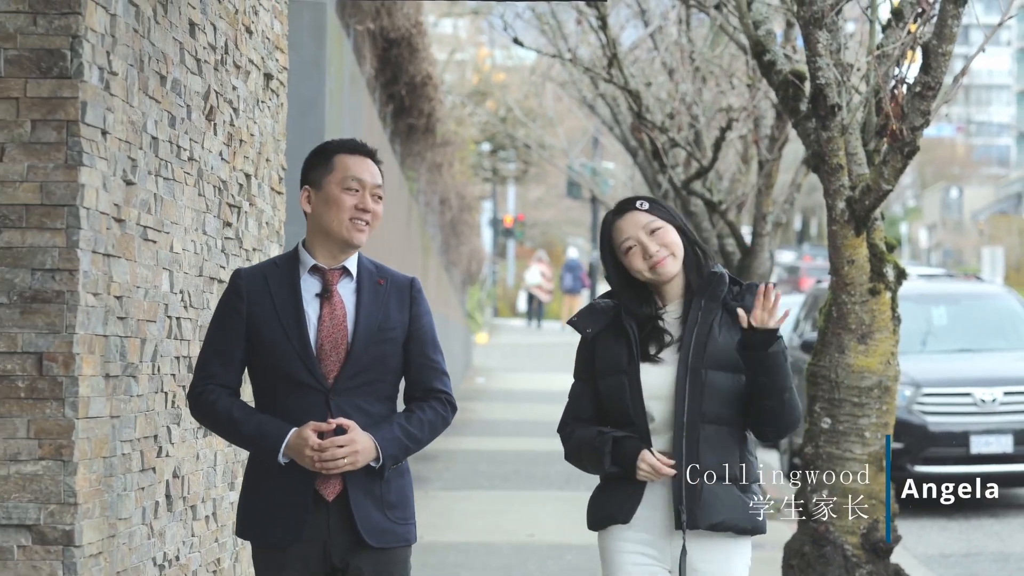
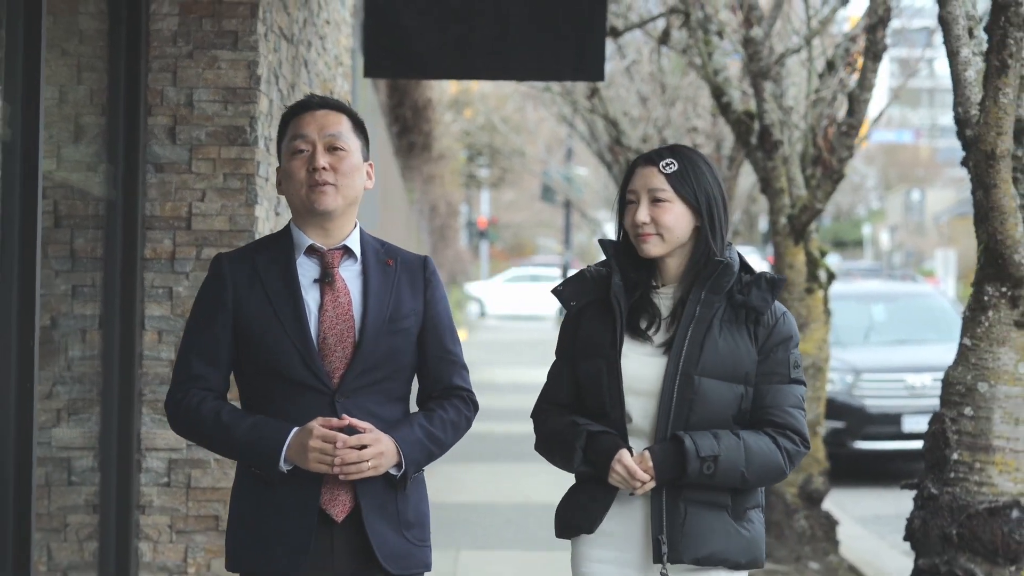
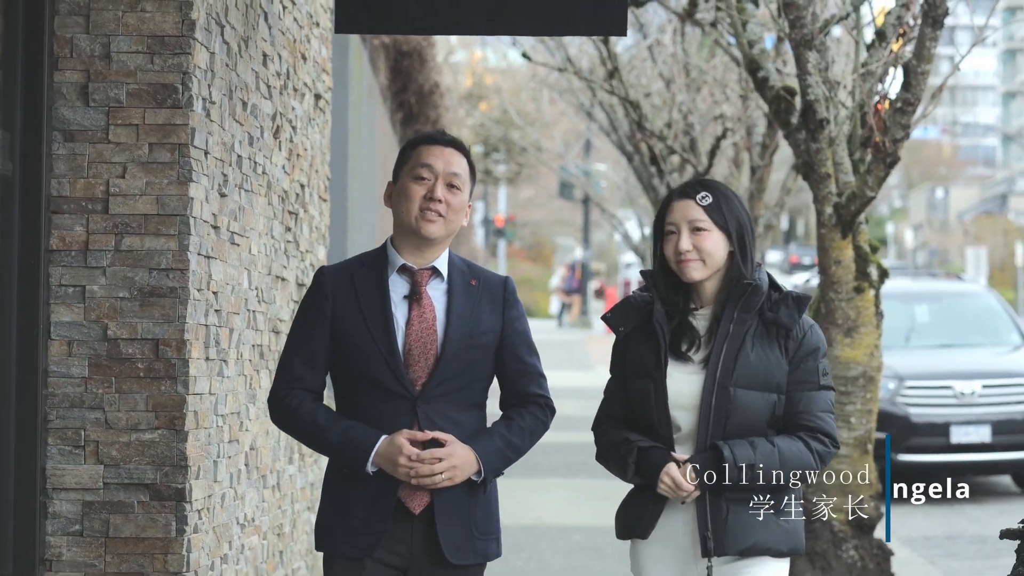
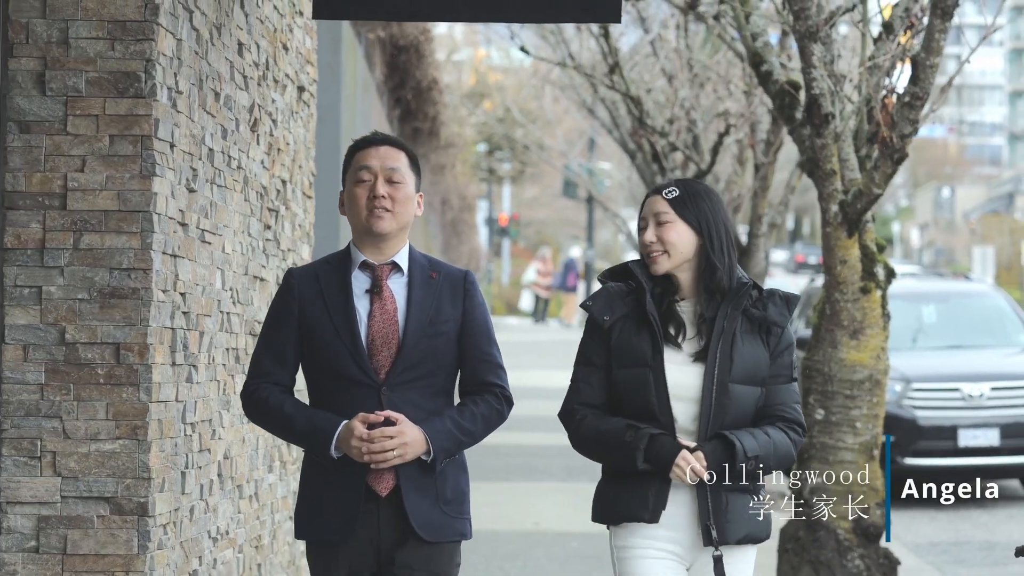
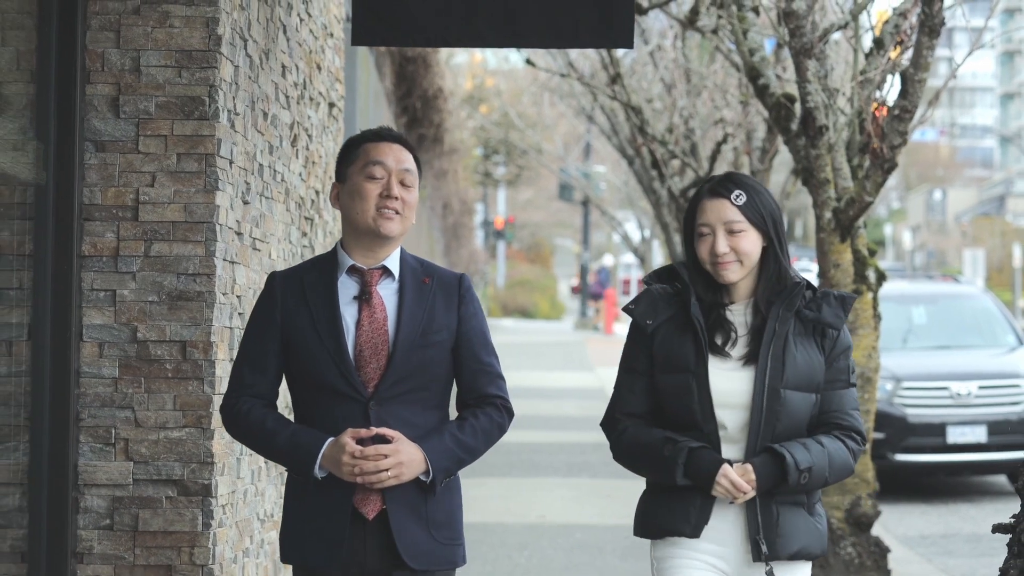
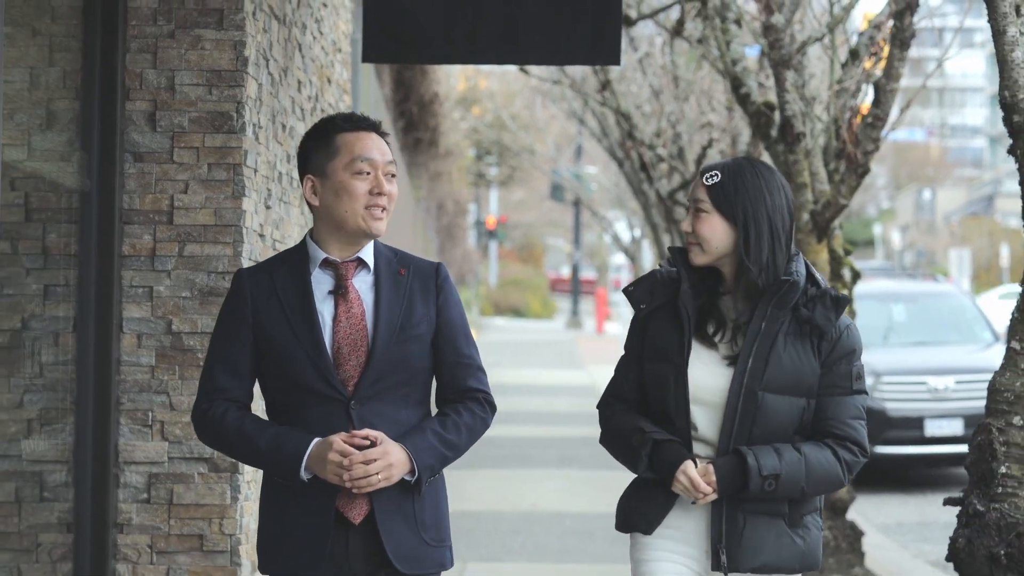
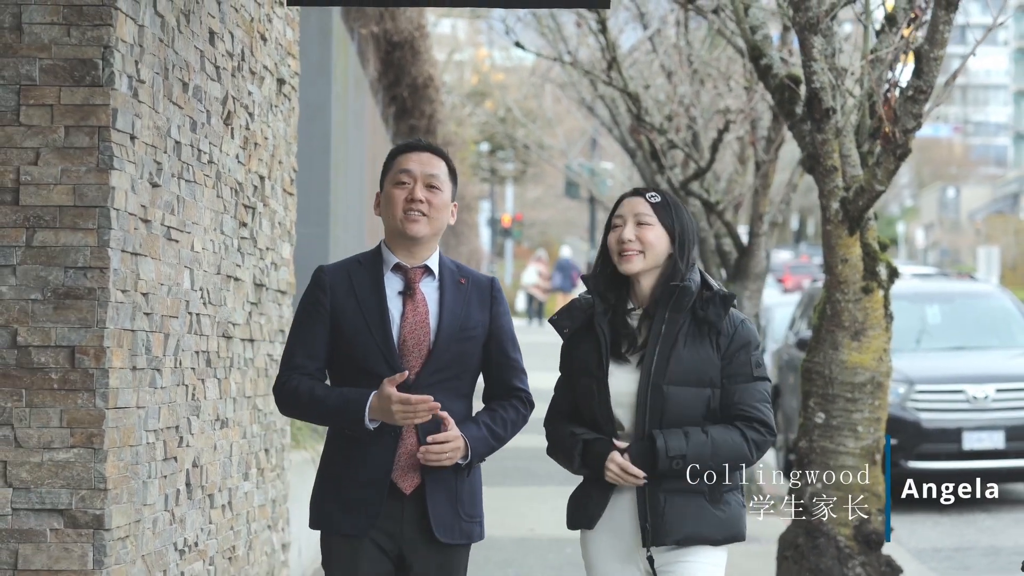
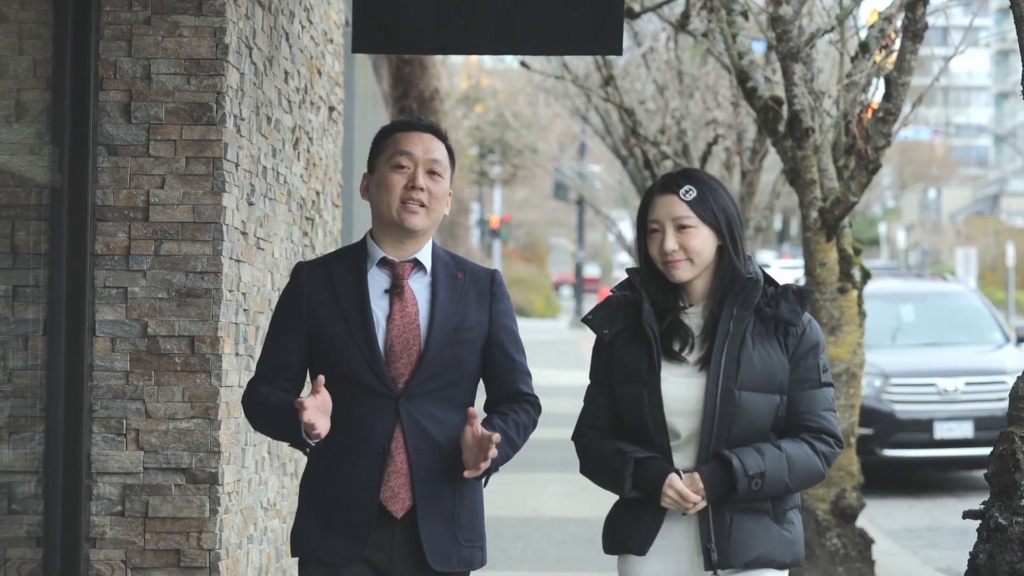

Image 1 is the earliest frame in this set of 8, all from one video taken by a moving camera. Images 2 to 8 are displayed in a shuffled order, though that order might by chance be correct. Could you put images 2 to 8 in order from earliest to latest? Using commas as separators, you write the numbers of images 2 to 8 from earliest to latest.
7, 4, 3, 5, 8, 6, 2
